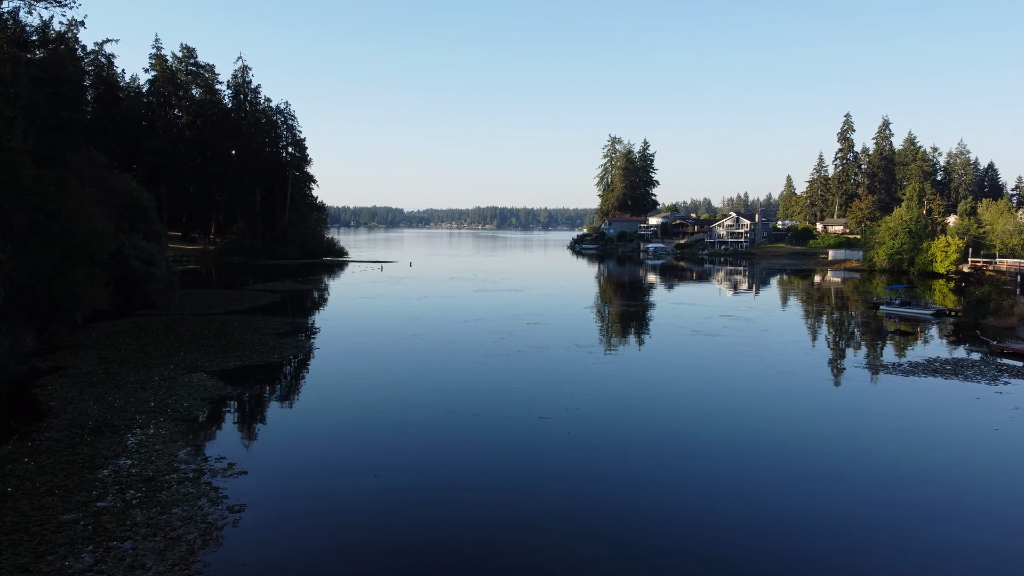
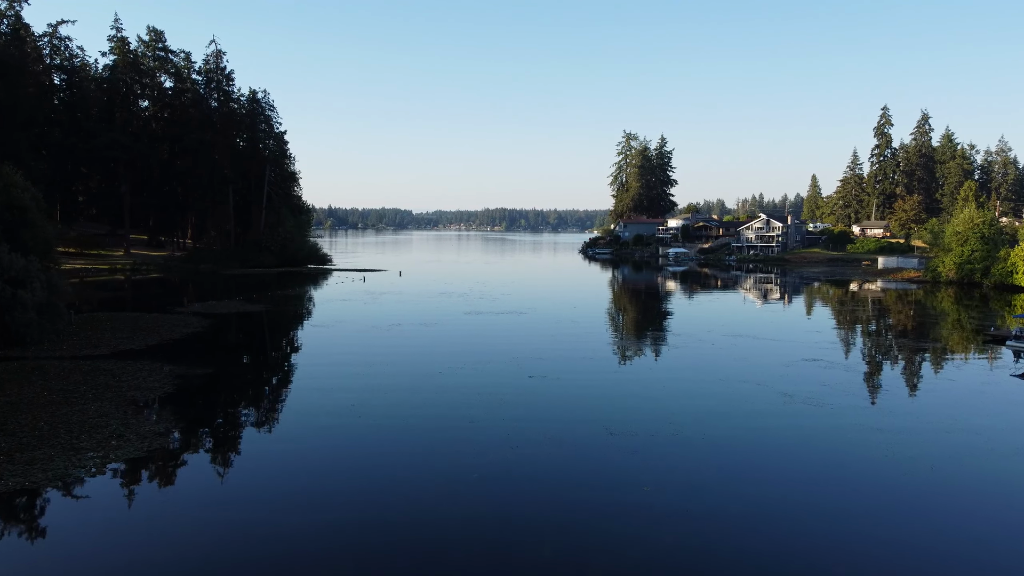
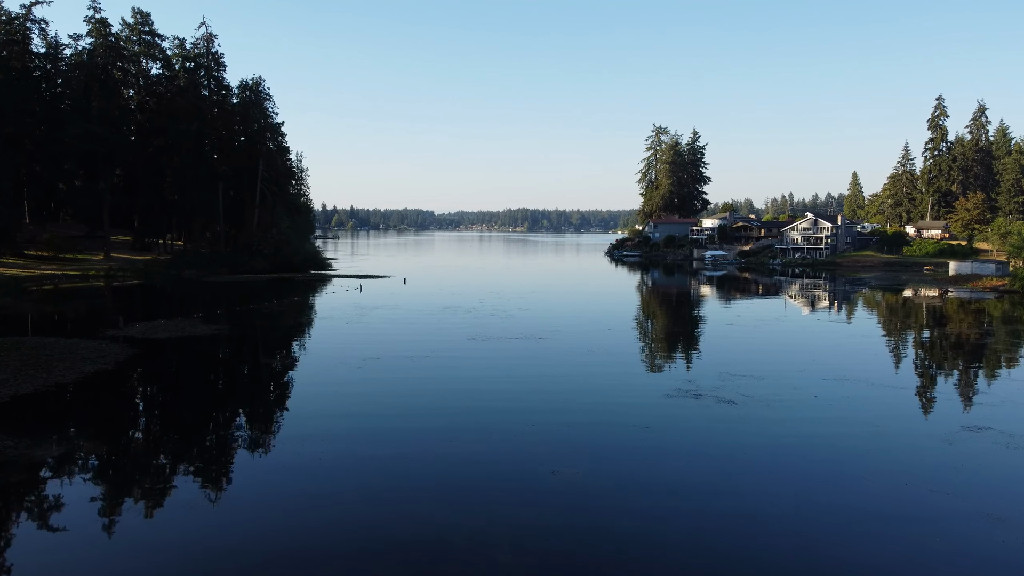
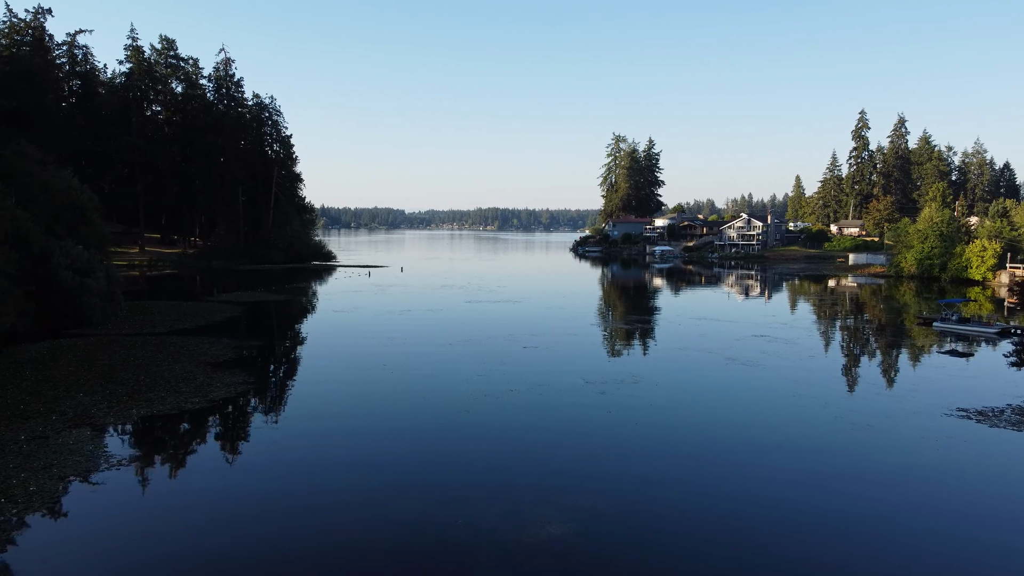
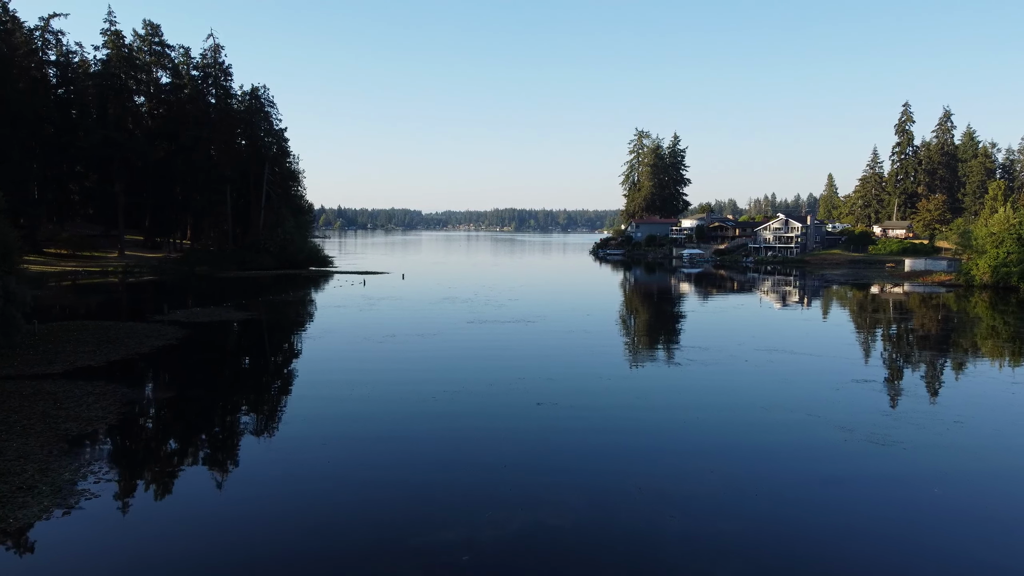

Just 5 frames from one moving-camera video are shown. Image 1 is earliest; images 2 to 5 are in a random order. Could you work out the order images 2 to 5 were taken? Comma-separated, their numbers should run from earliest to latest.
4, 2, 5, 3
